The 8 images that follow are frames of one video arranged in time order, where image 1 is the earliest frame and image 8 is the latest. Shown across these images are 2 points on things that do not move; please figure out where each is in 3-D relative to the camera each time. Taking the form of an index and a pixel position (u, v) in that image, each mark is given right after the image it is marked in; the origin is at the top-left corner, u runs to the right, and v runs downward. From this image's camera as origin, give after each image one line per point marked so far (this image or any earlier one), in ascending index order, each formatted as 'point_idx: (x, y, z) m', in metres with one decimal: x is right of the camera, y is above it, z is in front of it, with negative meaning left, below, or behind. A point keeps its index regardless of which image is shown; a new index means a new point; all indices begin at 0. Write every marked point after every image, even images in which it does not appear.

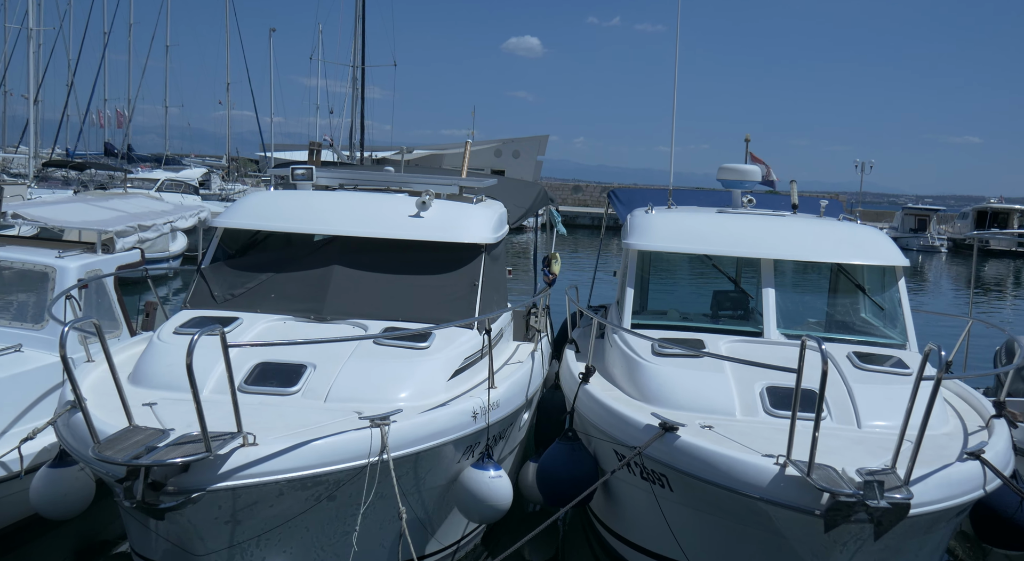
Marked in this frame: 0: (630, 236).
0: (+0.9, +0.4, +6.0) m
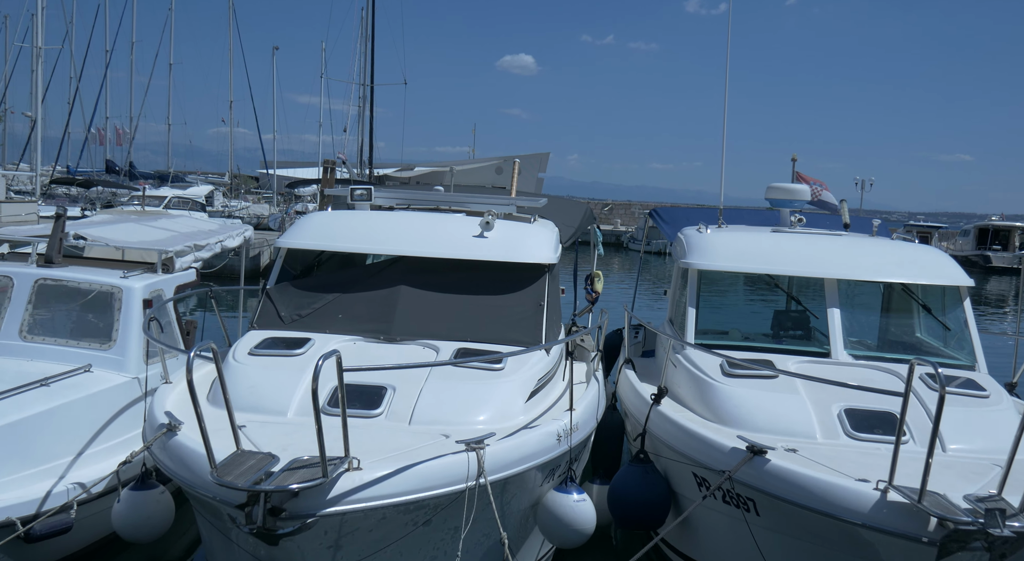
0: (+1.4, +0.2, +6.0) m
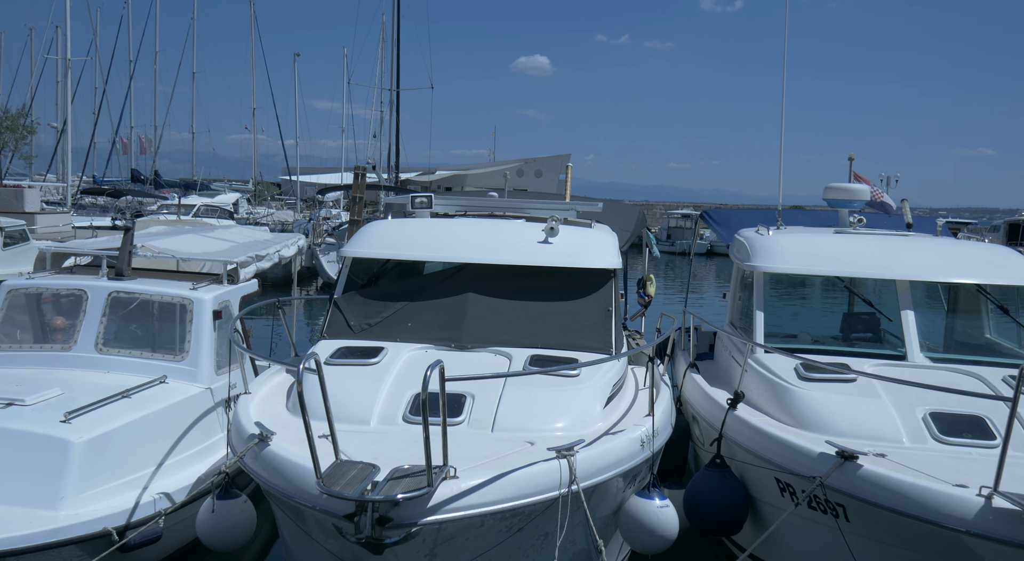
0: (+1.9, +0.2, +5.9) m
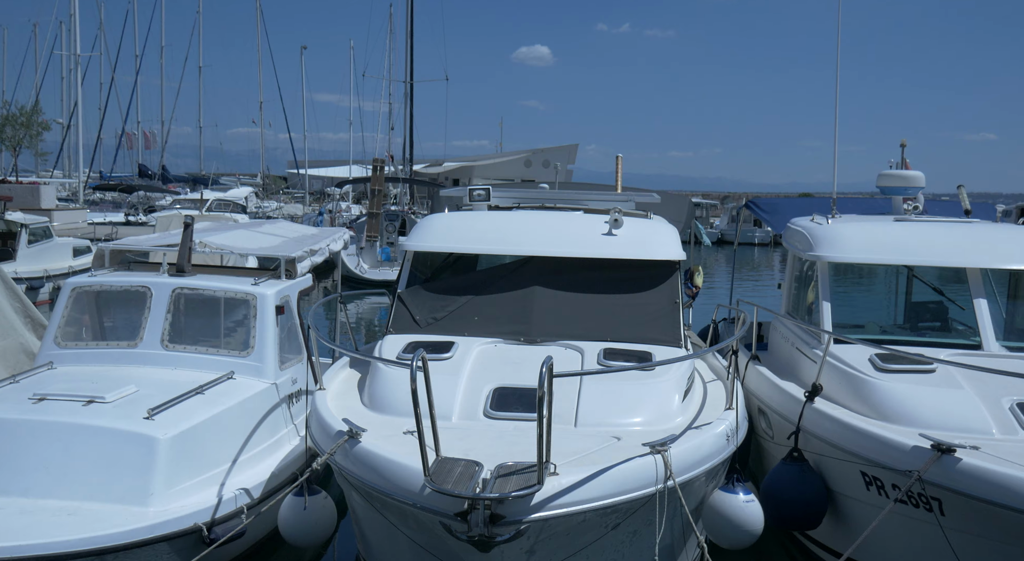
0: (+2.4, +0.3, +5.8) m
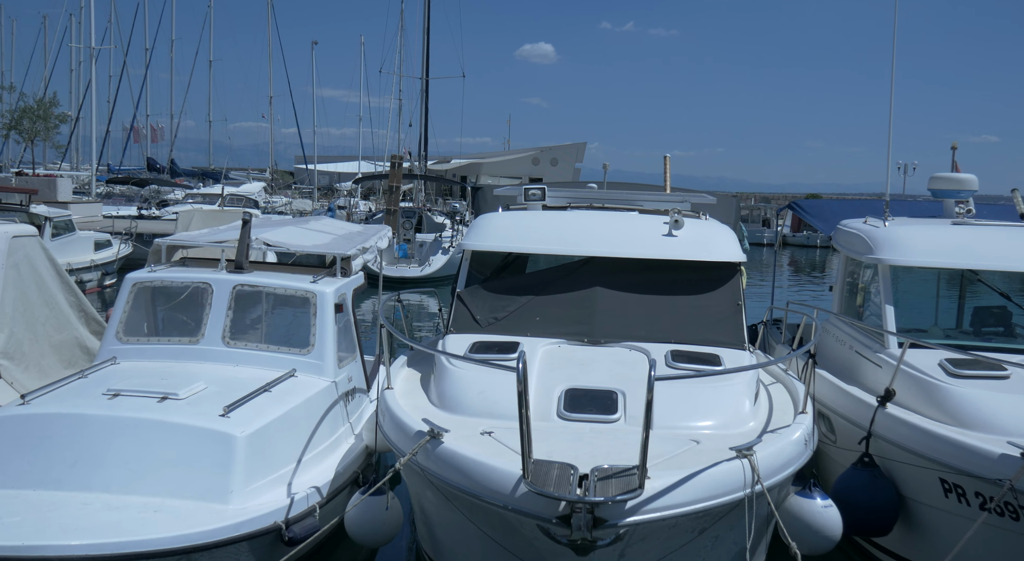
0: (+2.8, +0.2, +5.8) m
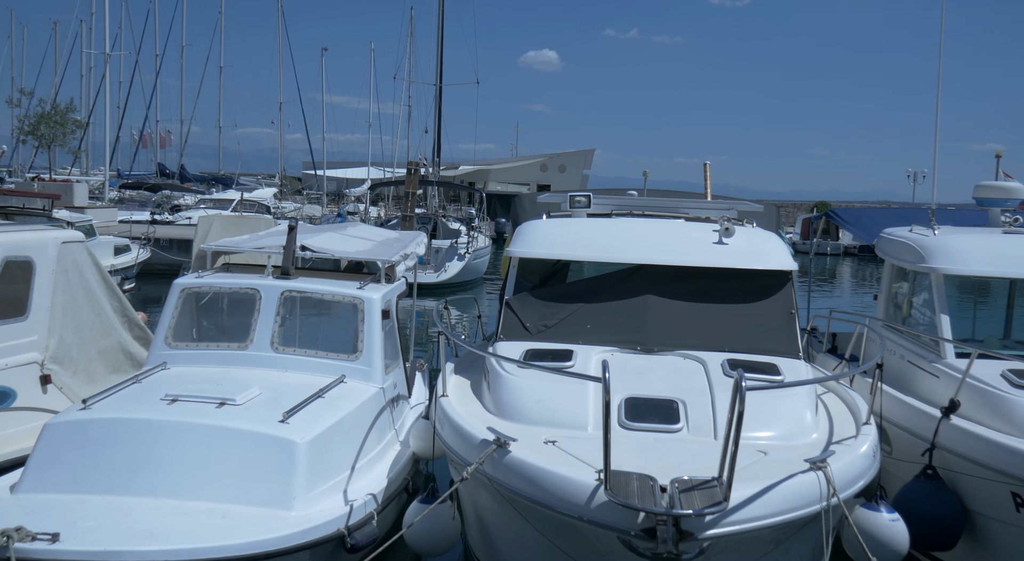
0: (+3.2, +0.2, +5.7) m
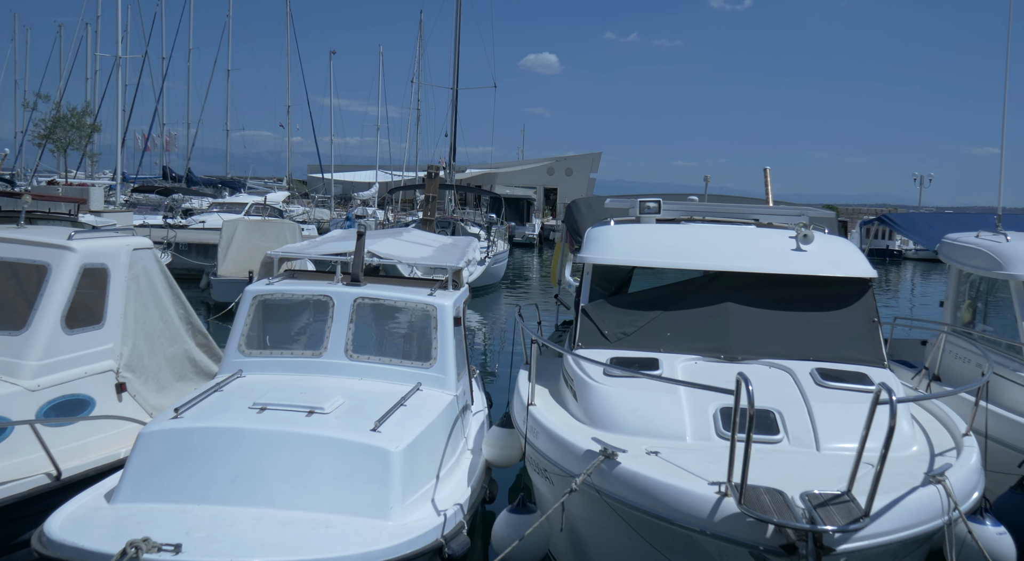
0: (+3.7, +0.1, +5.6) m
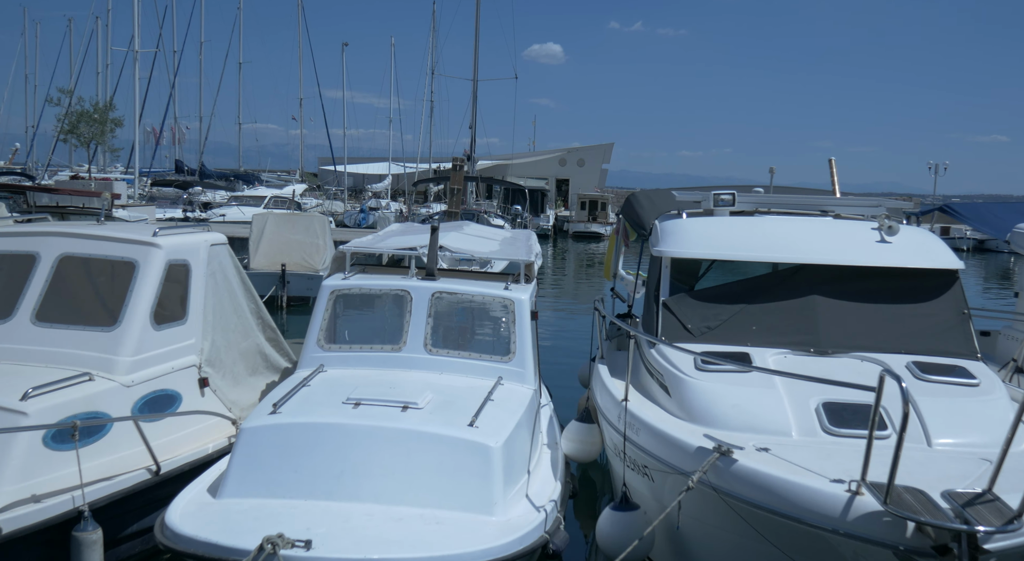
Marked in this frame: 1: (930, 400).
0: (+4.3, +0.2, +5.5) m
1: (+2.2, -0.7, +4.1) m
